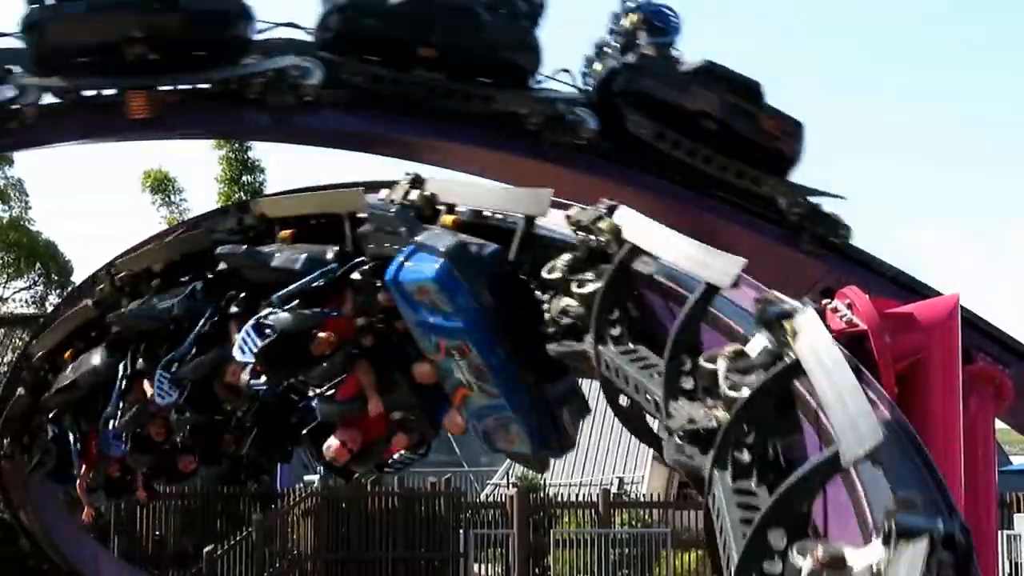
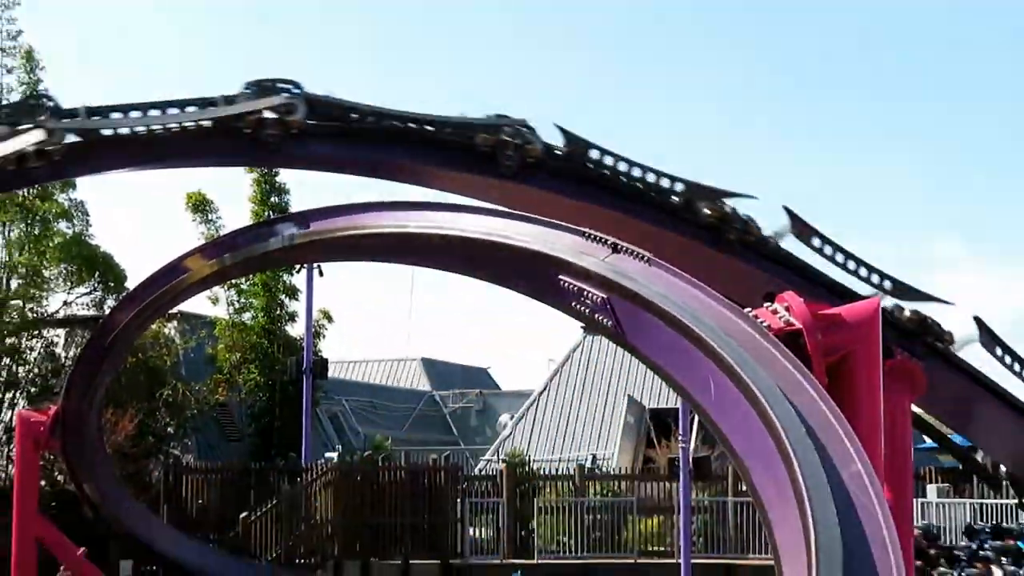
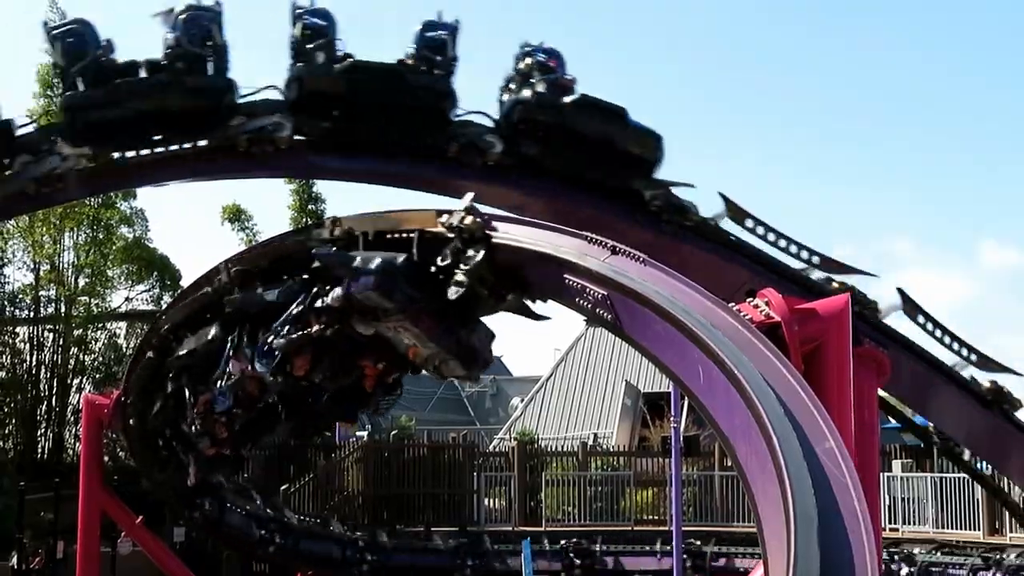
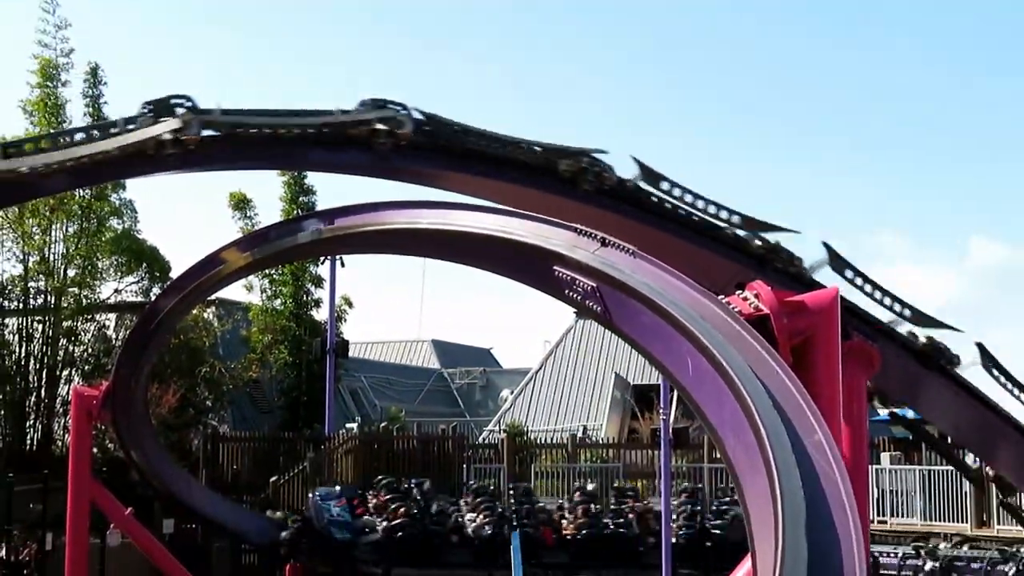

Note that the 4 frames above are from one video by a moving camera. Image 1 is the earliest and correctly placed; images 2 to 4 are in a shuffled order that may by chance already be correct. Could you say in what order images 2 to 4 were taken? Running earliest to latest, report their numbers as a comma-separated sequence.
2, 4, 3
